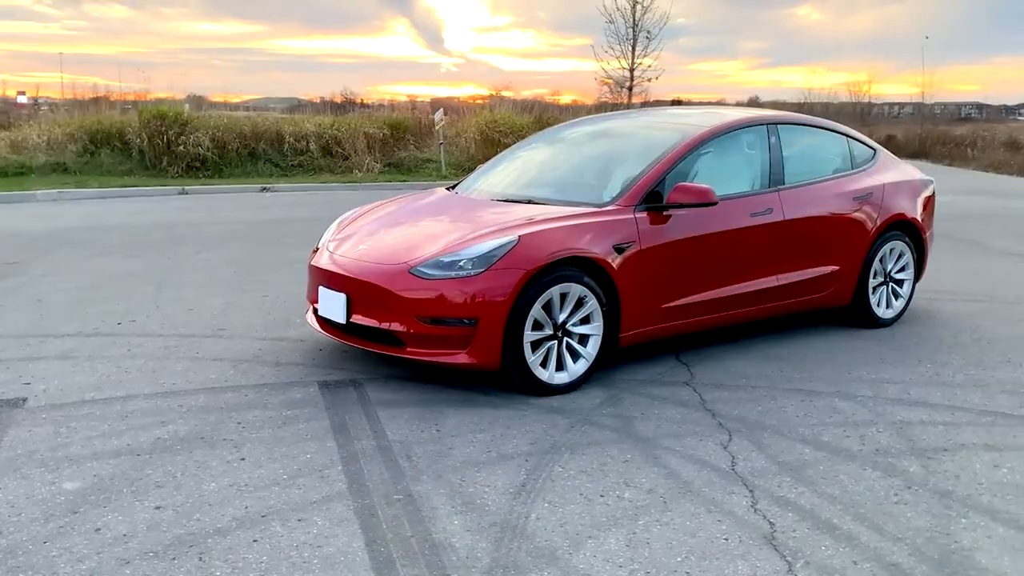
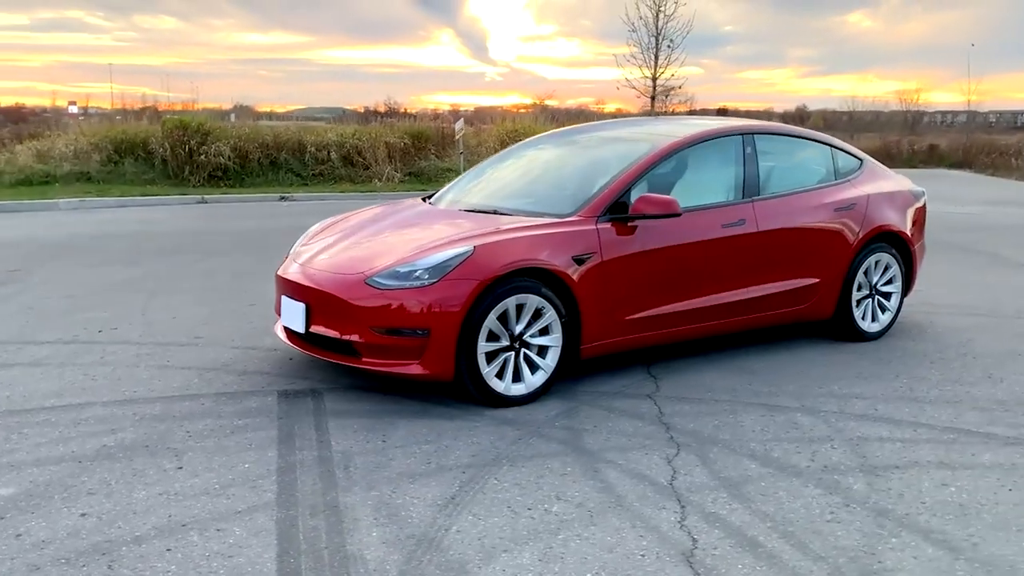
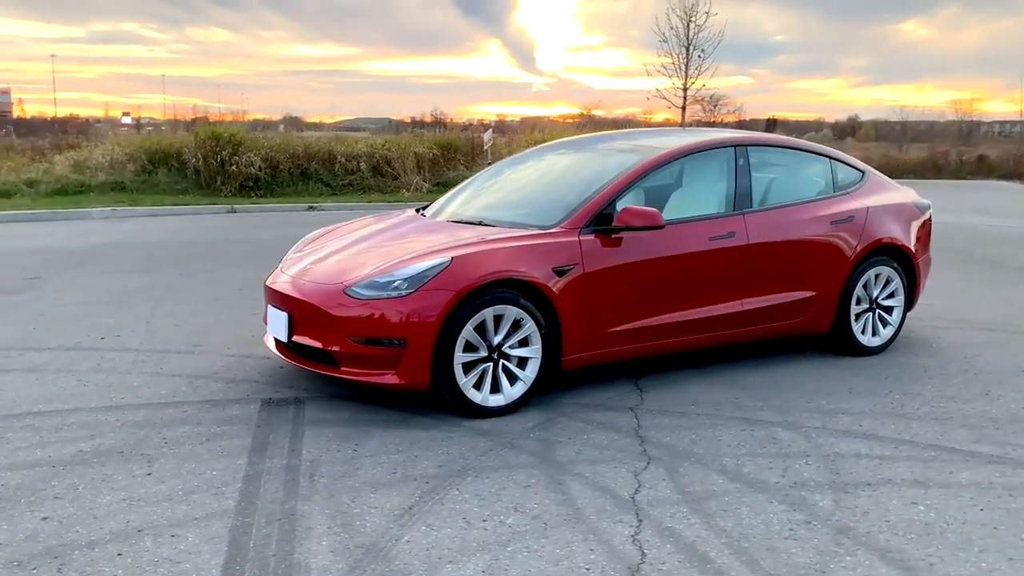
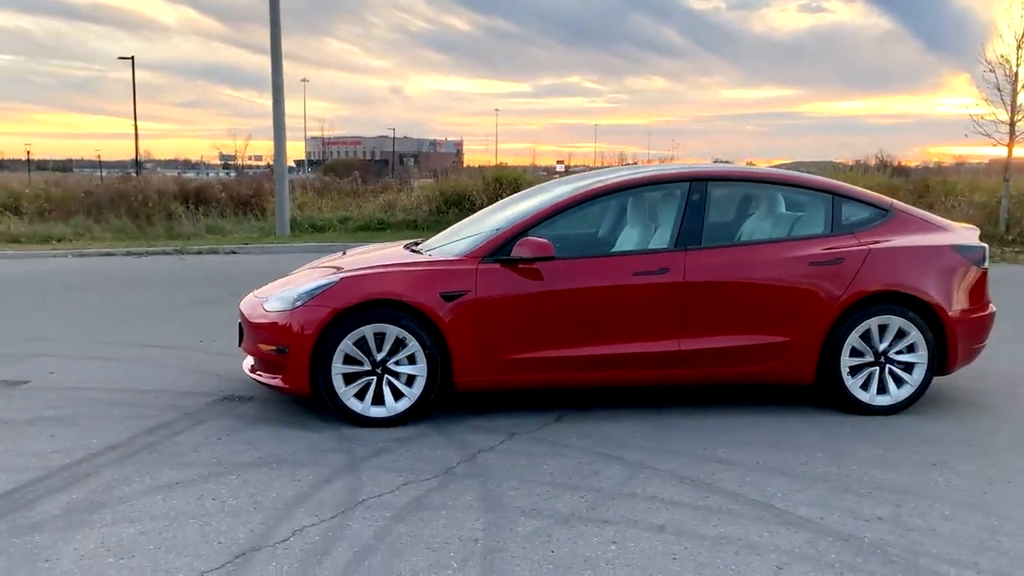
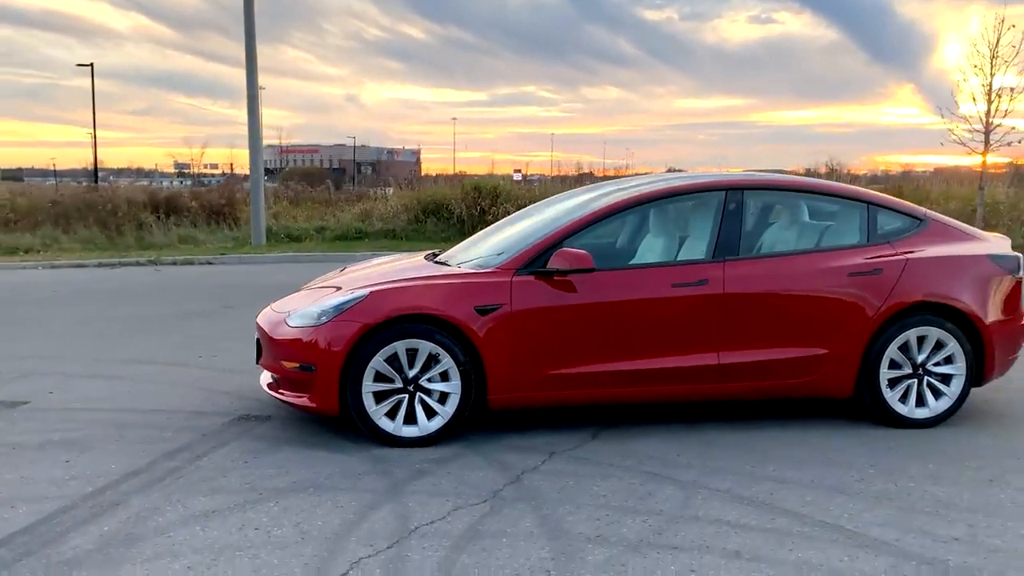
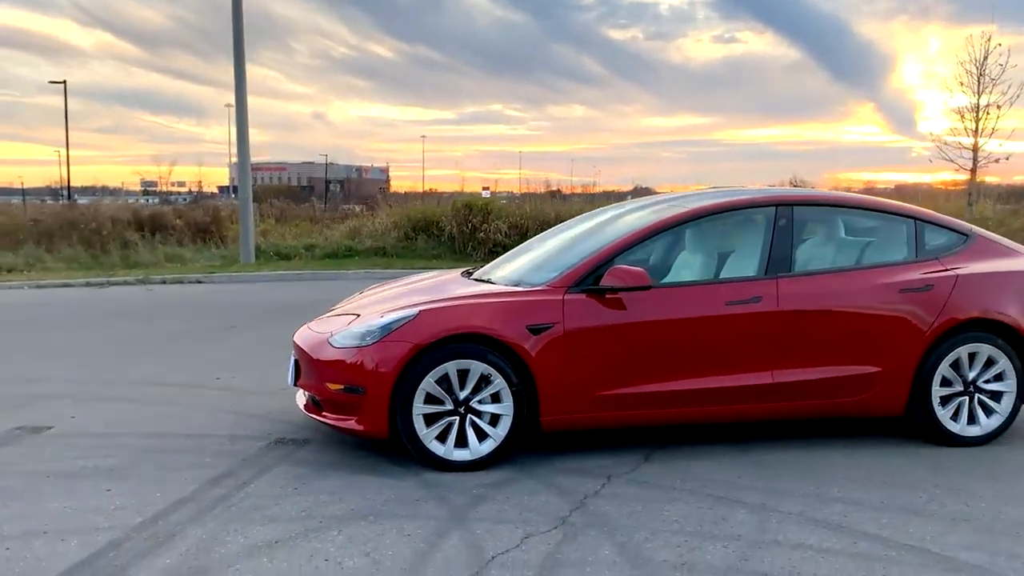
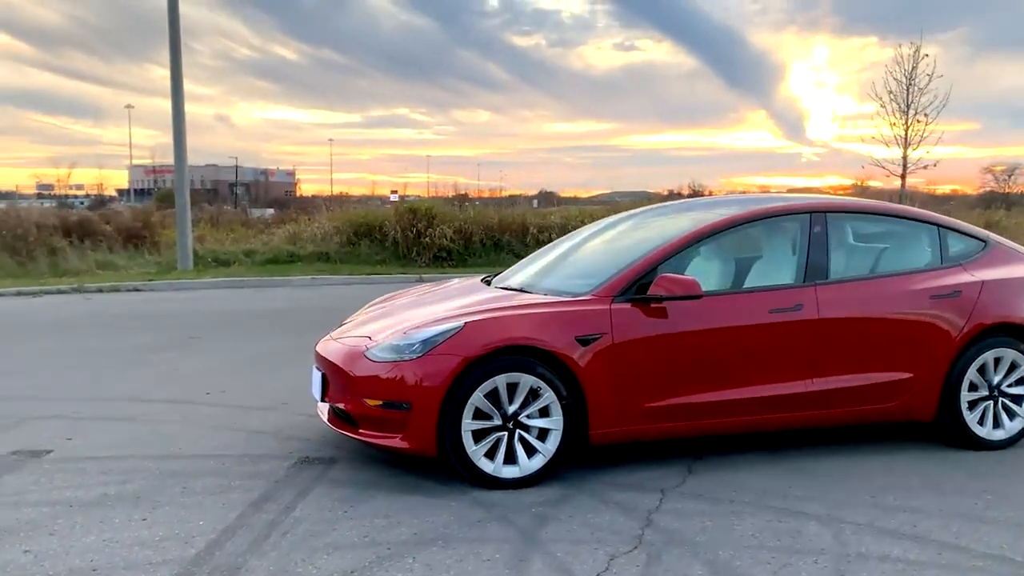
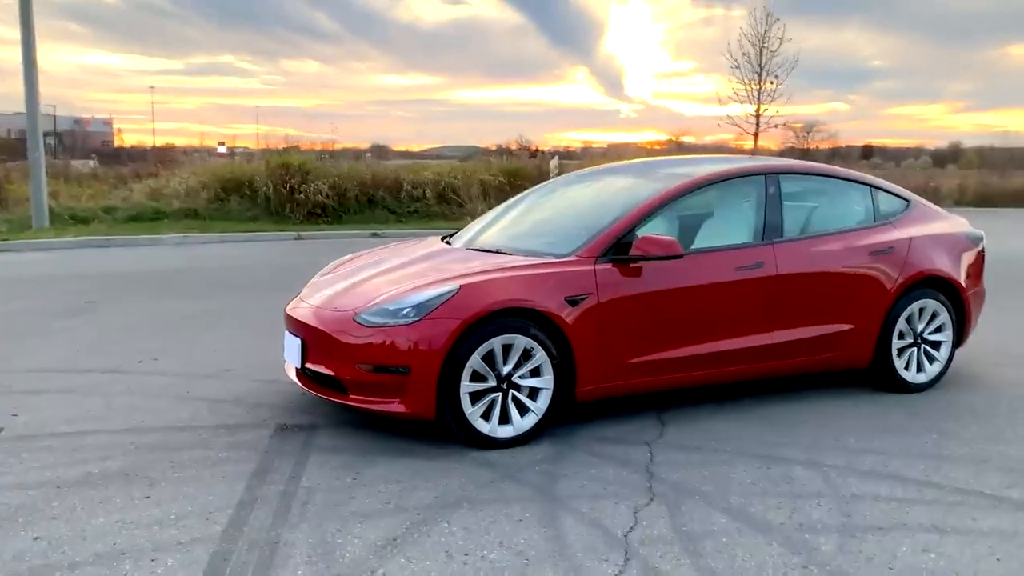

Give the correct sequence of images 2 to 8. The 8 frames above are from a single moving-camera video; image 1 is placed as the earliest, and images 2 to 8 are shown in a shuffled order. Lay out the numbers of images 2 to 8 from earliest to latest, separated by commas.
2, 3, 8, 7, 6, 5, 4
